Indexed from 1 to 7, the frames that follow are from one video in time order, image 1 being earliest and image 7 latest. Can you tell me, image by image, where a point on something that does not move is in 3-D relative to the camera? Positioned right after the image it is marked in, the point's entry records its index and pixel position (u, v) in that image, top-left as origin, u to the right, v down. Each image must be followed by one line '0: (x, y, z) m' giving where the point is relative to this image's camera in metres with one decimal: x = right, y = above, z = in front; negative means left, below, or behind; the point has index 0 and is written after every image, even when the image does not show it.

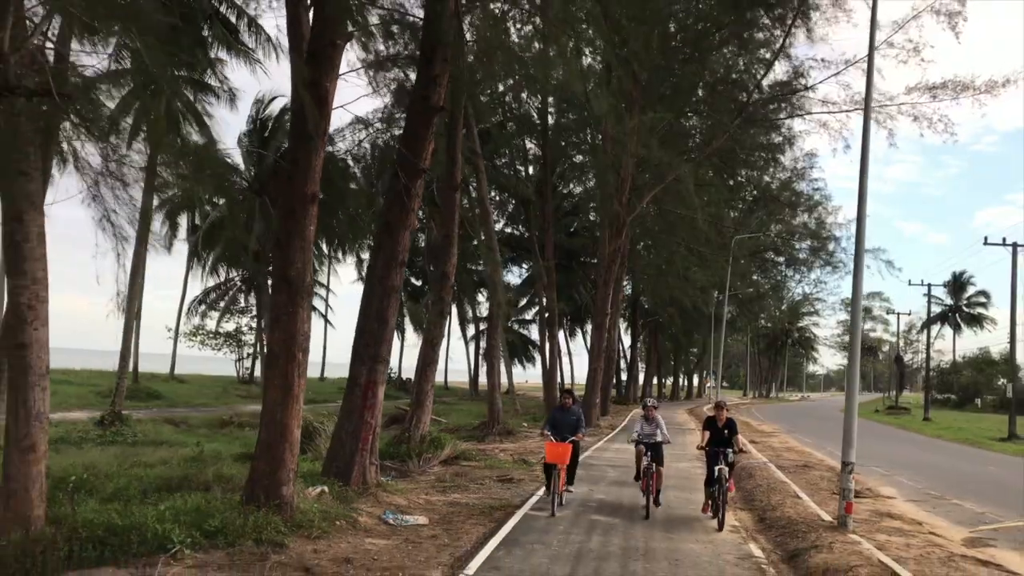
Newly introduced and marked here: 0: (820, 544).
0: (+2.9, -2.4, +7.7) m
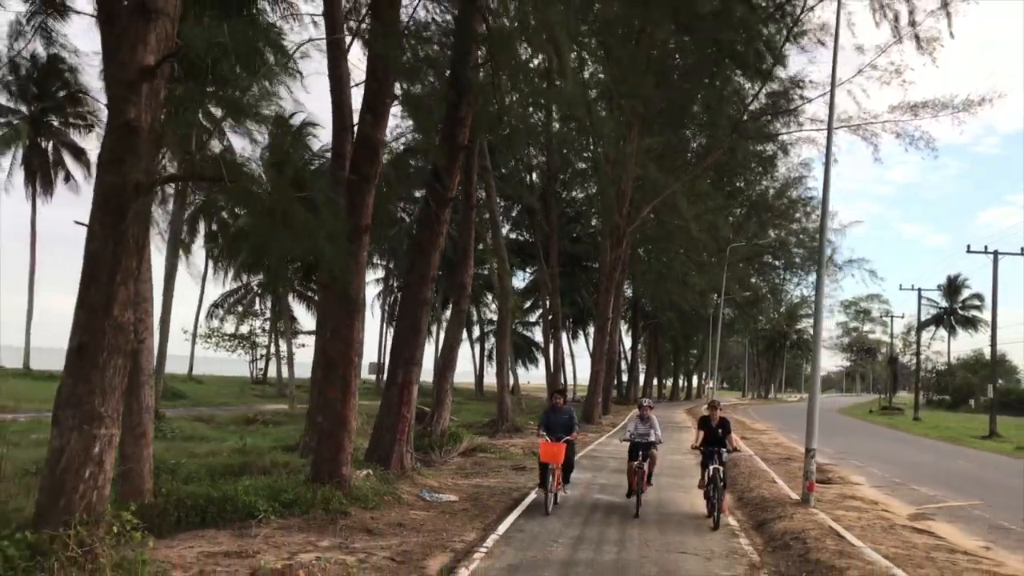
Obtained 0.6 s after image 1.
0: (+3.1, -2.6, +9.3) m
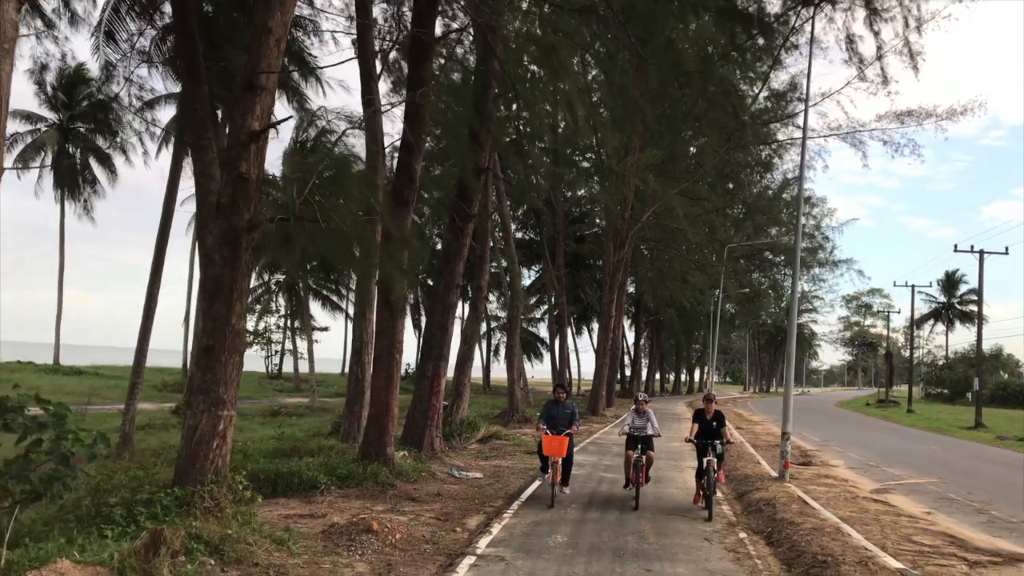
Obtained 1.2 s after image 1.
0: (+3.4, -2.7, +11.0) m
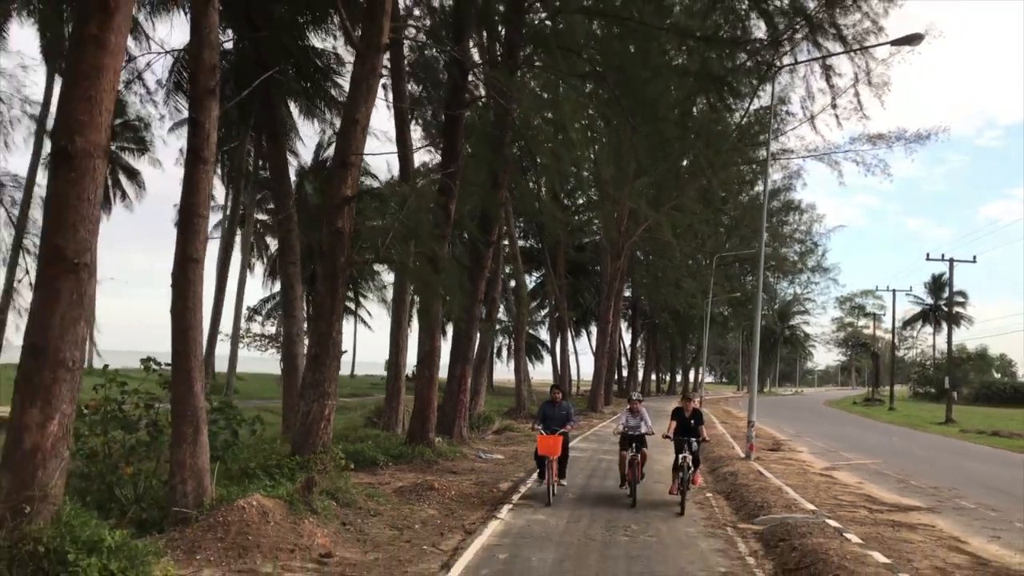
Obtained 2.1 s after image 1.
0: (+3.7, -3.0, +13.6) m
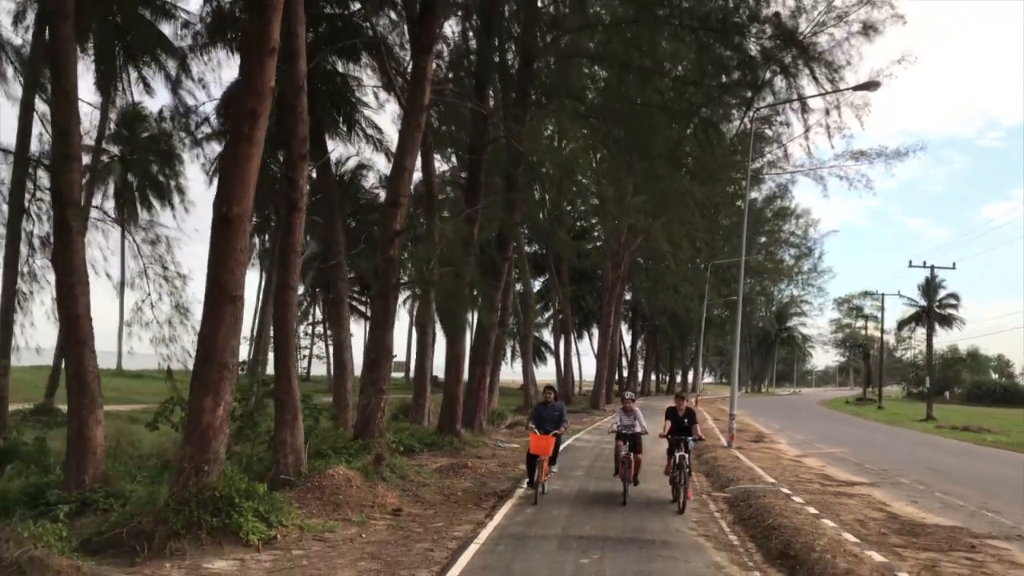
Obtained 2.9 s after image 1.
0: (+4.0, -3.2, +15.9) m
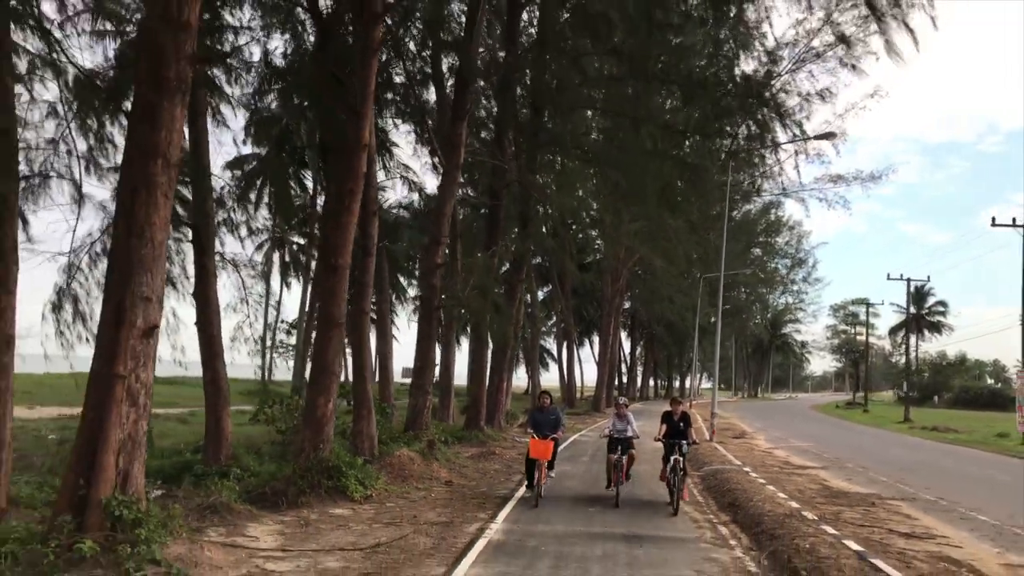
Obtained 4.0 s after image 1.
0: (+4.4, -3.7, +18.9) m
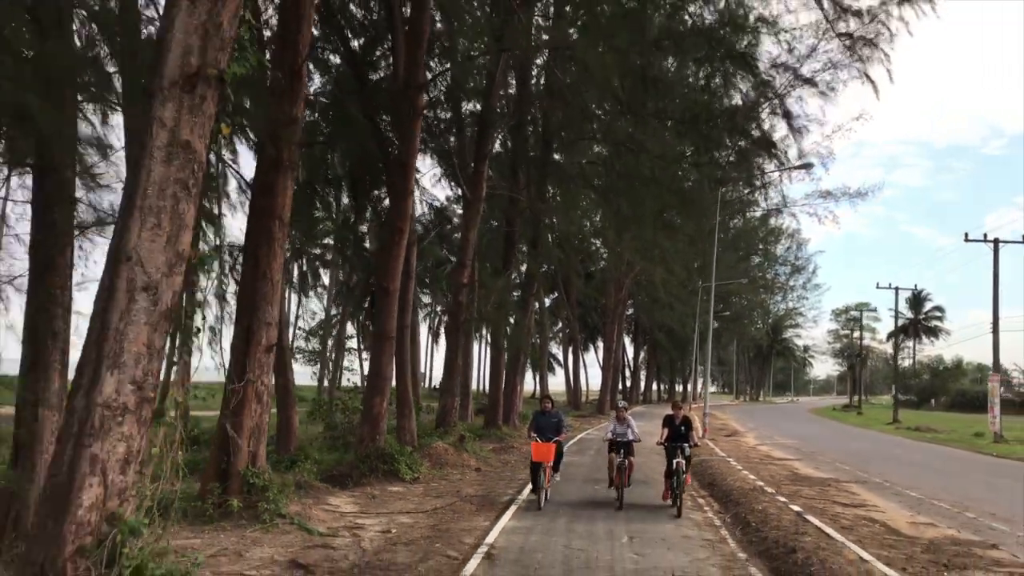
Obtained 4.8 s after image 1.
0: (+4.7, -4.0, +21.3) m
